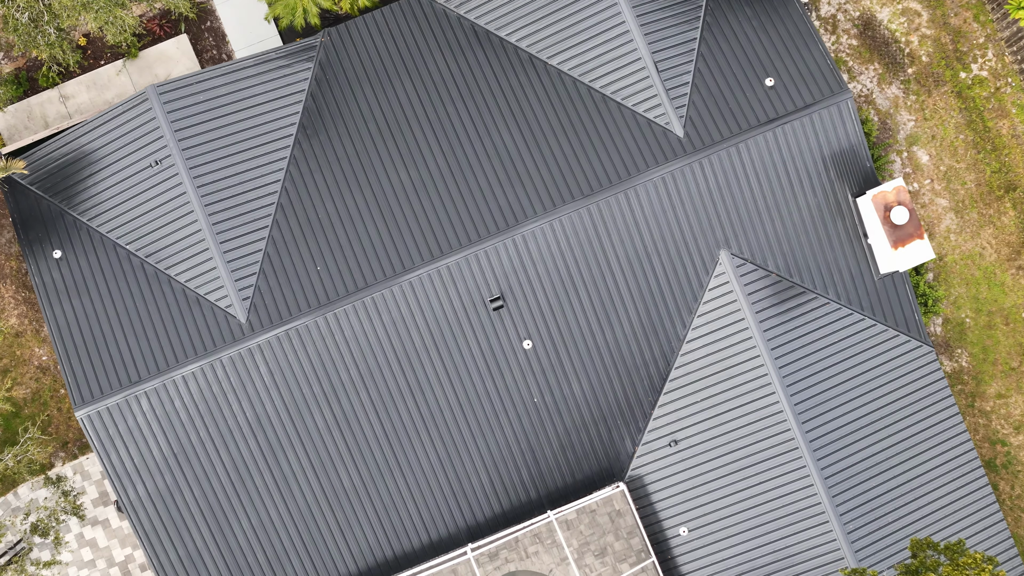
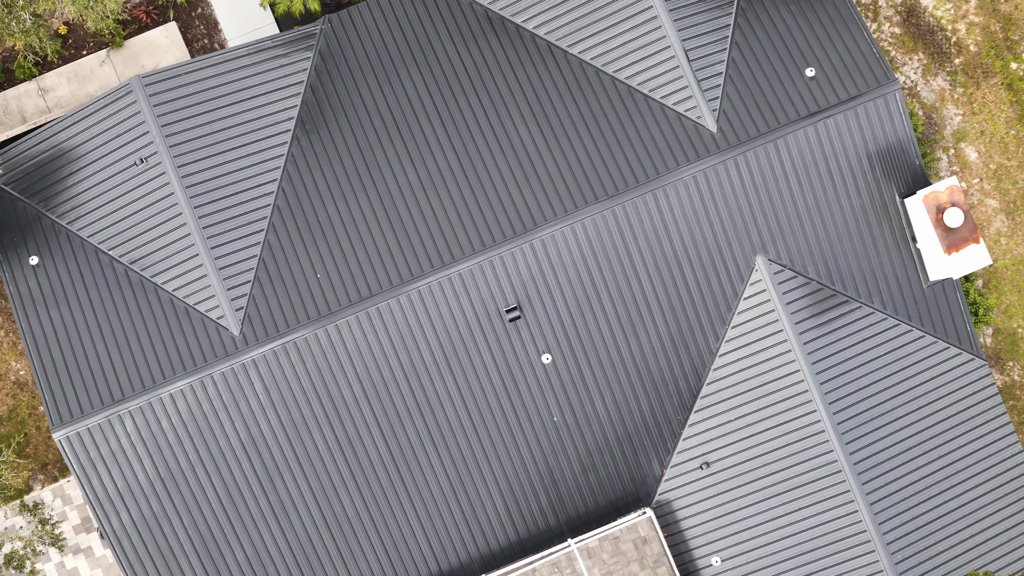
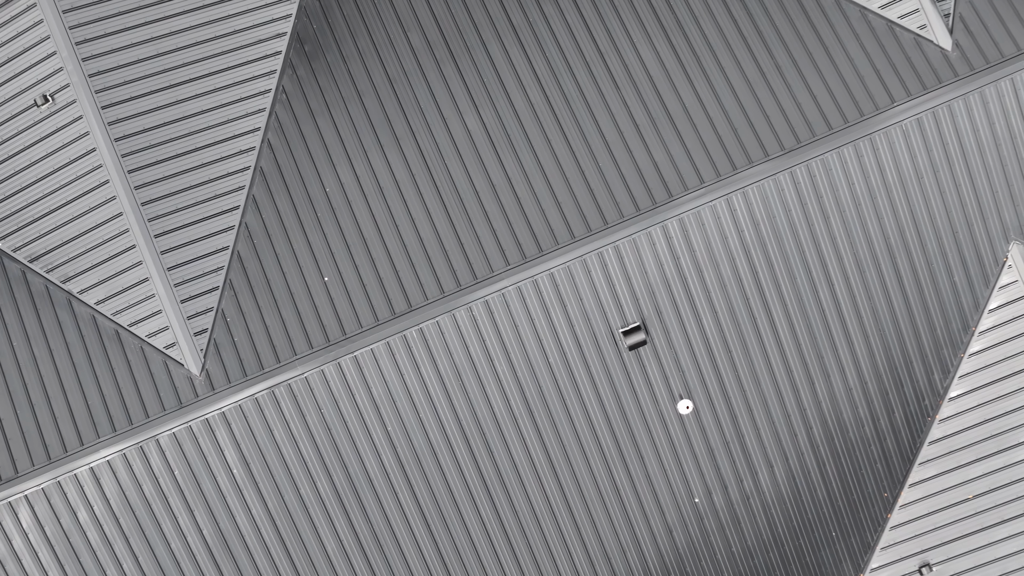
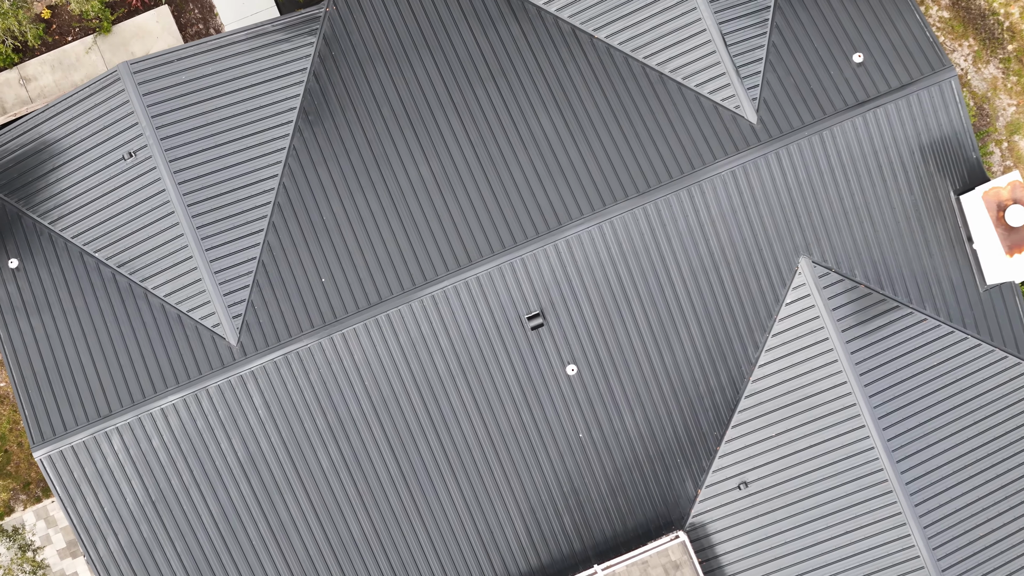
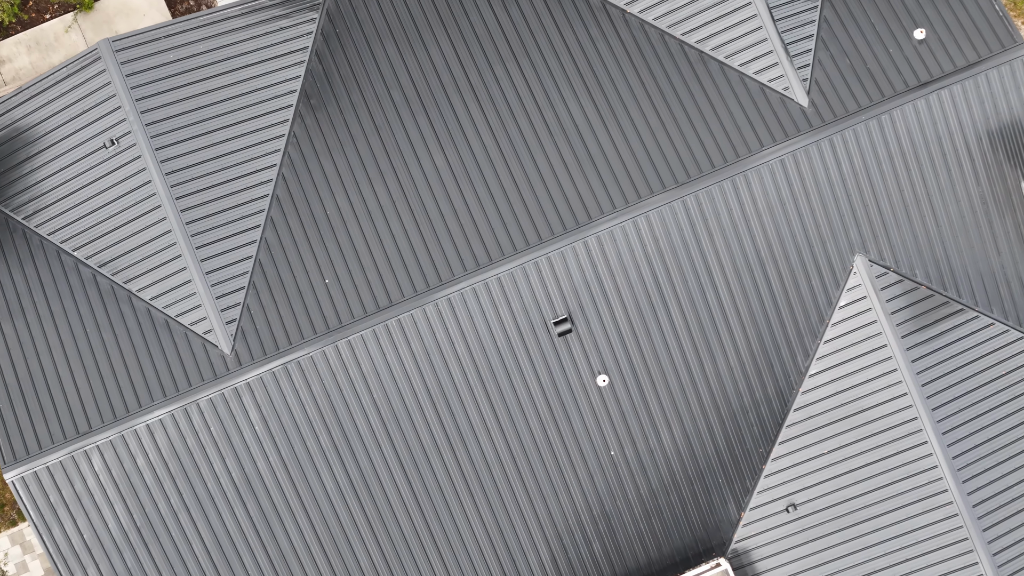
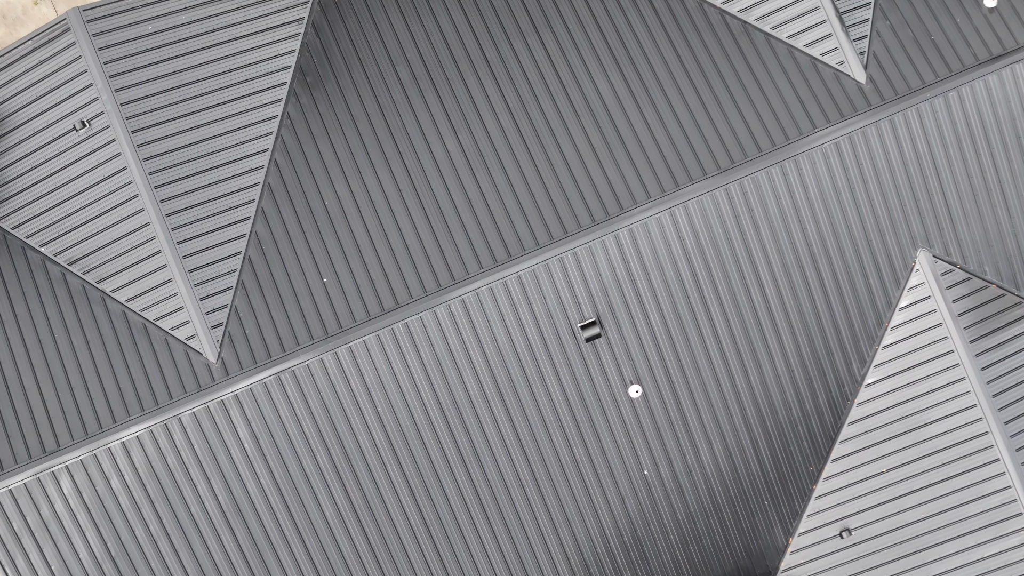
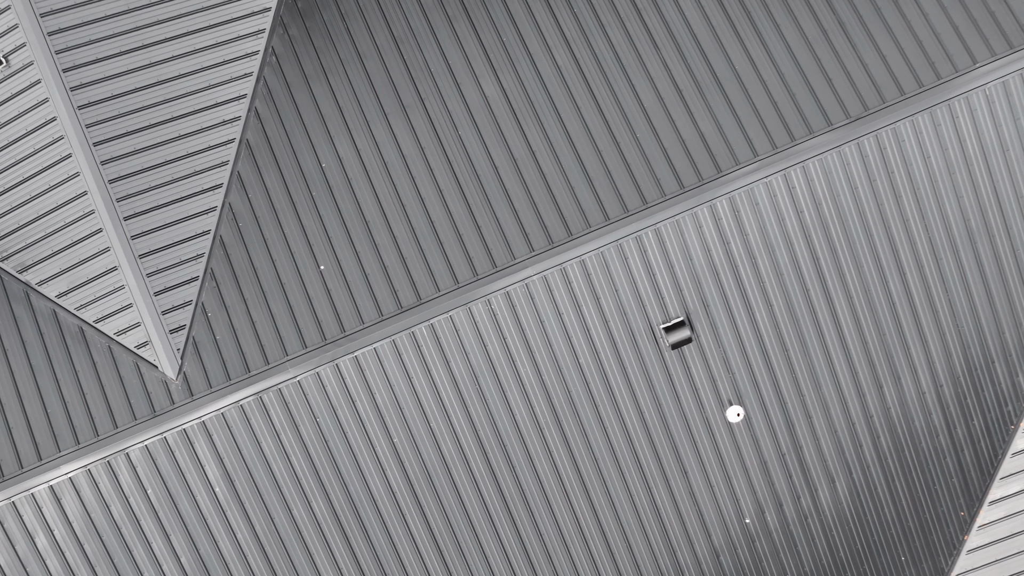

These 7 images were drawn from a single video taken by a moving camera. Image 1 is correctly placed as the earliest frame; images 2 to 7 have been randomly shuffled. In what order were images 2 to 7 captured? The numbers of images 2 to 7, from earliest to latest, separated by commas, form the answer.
2, 4, 5, 6, 3, 7
